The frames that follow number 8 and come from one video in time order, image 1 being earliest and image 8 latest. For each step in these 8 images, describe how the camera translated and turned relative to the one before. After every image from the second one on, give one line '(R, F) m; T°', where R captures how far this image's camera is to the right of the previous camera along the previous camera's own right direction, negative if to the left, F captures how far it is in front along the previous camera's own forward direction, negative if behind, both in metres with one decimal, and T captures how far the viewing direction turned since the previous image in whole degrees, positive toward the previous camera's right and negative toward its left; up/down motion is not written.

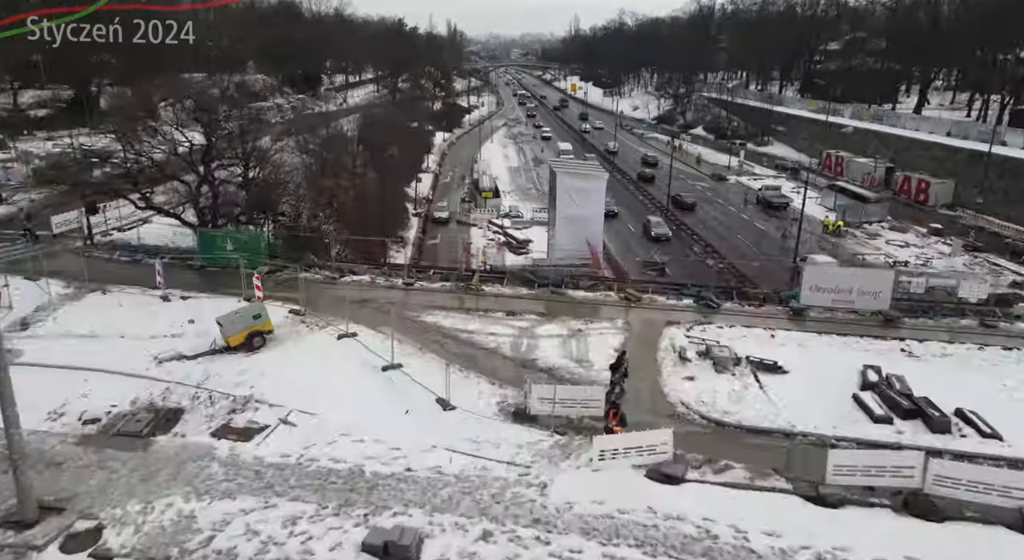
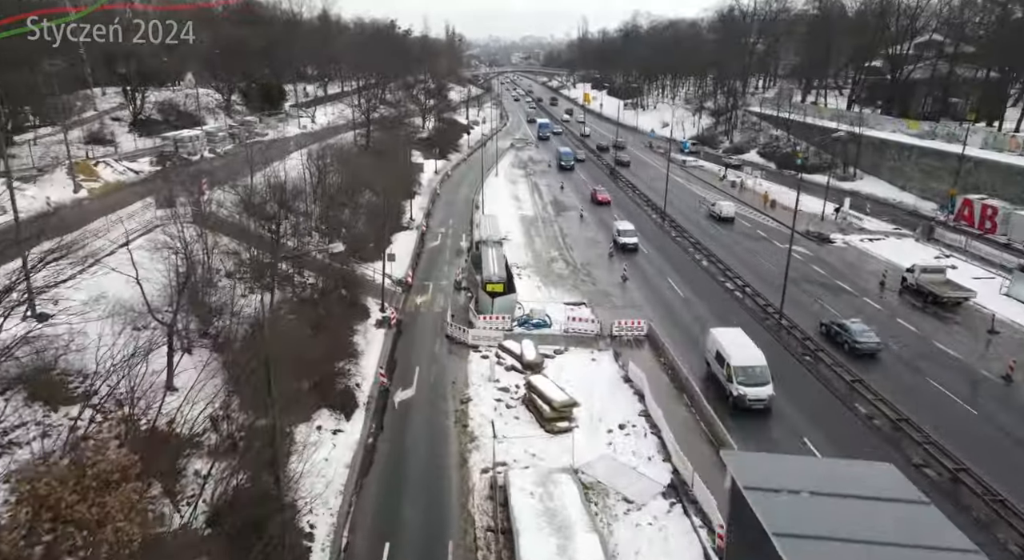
(-1.1, +22.7) m; 0°
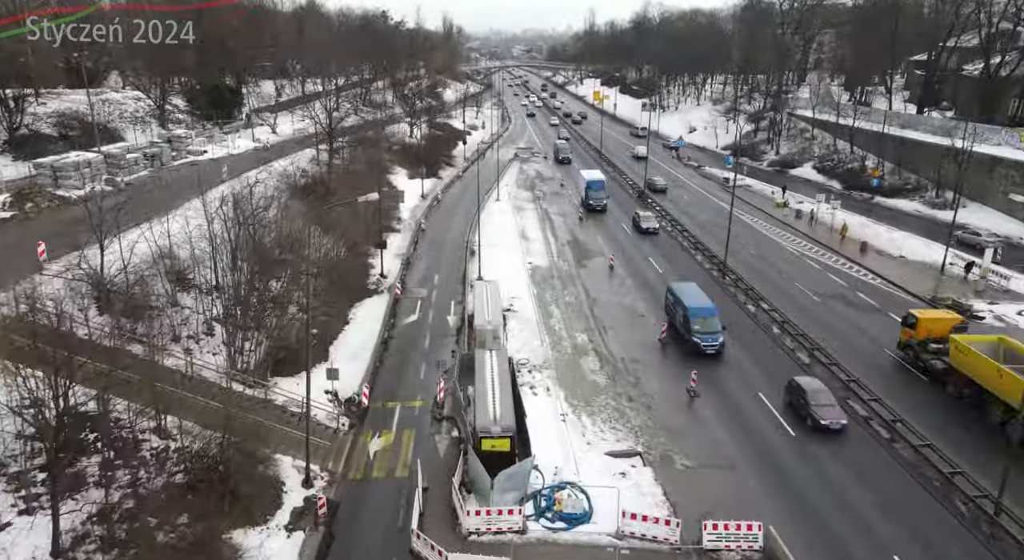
(-0.3, +16.4) m; 0°
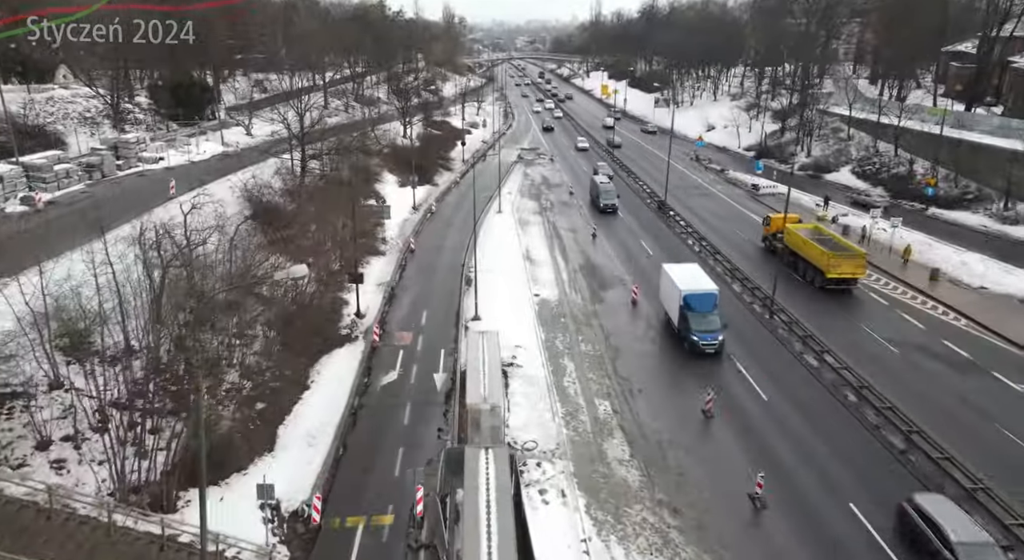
(0.0, +8.0) m; 0°
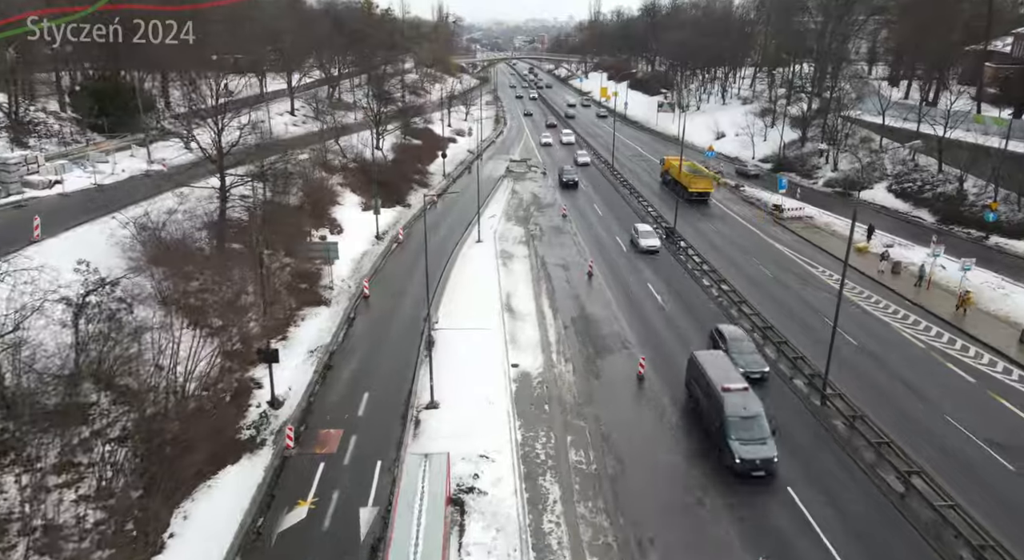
(+1.2, +9.5) m; 0°
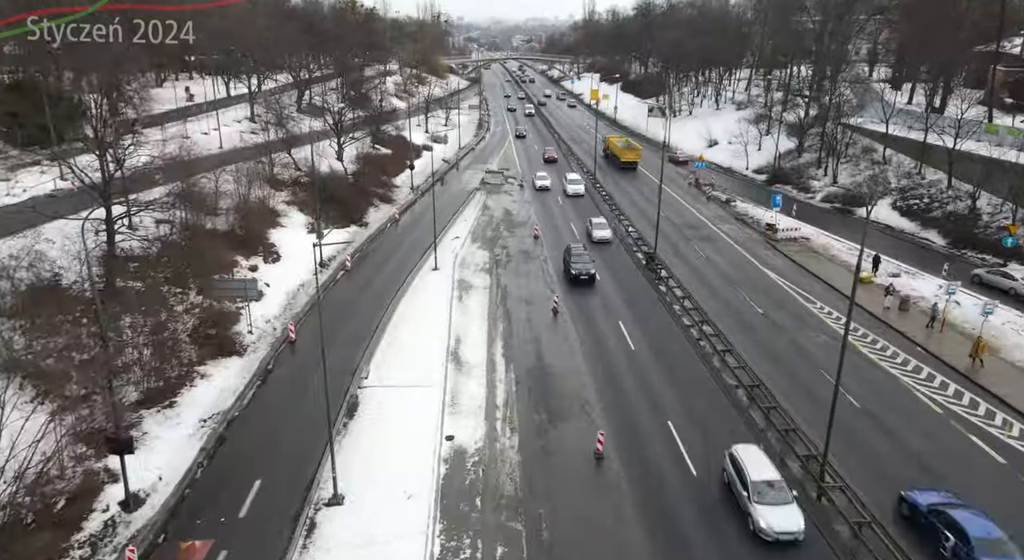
(+2.3, +5.6) m; 0°
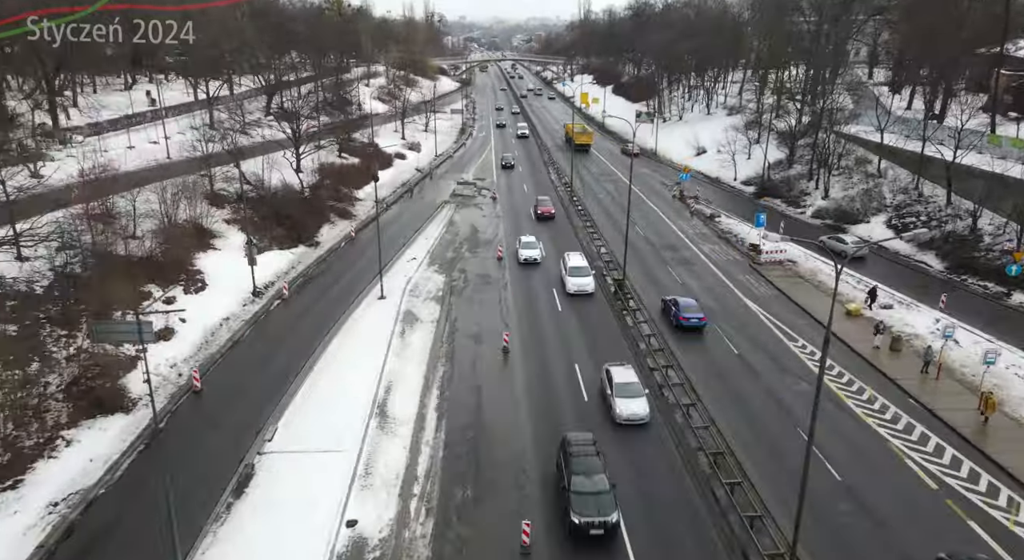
(+2.6, +4.3) m; 0°
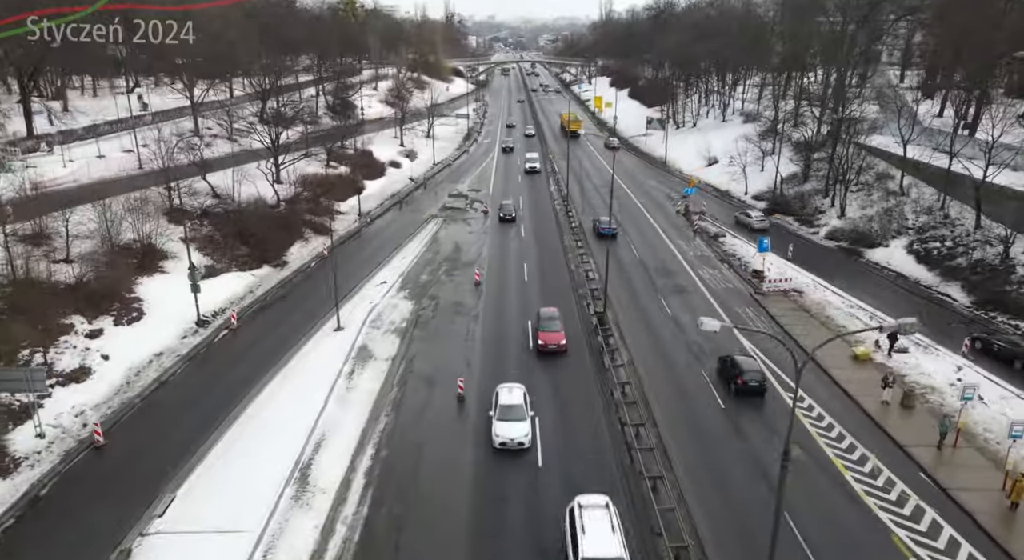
(+2.8, +4.1) m; -2°
